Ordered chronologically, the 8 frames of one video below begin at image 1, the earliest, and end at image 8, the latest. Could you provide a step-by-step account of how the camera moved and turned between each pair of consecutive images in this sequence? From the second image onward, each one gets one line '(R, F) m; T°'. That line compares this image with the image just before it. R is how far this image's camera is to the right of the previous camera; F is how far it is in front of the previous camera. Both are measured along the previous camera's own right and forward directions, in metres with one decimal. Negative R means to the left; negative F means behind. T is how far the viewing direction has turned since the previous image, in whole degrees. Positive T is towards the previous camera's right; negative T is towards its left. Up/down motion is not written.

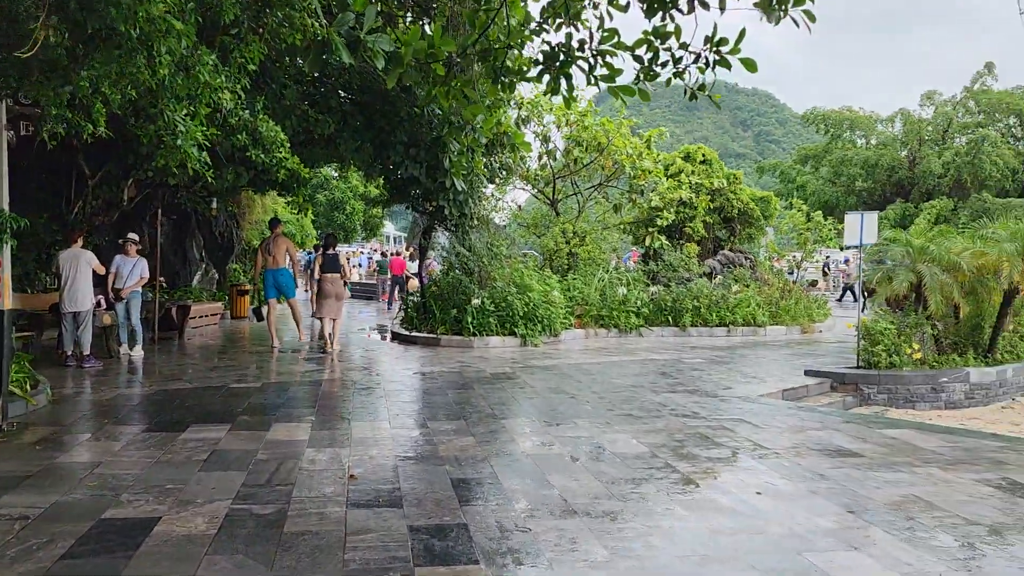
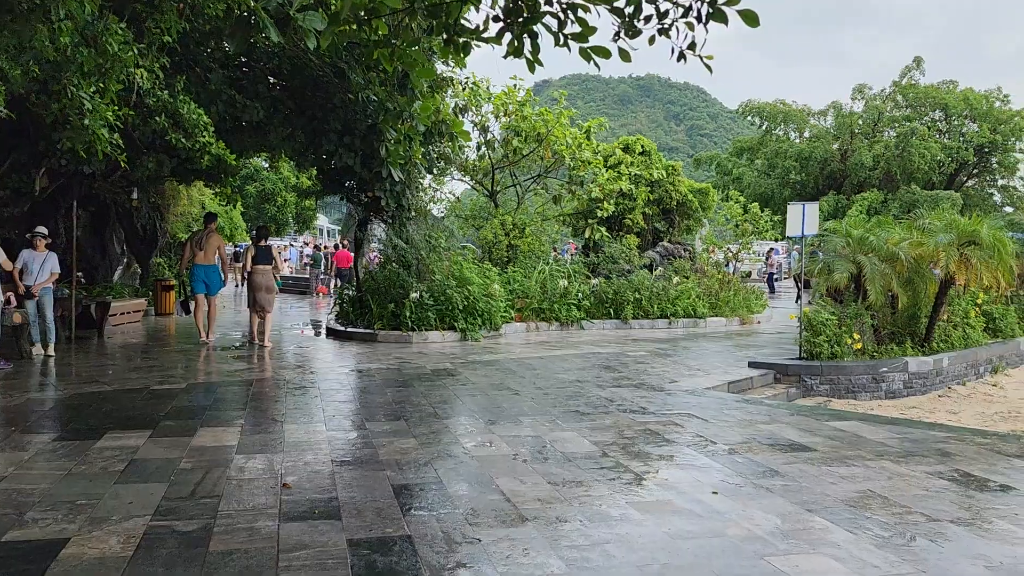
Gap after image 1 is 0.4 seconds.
(0.0, +0.3) m; +4°
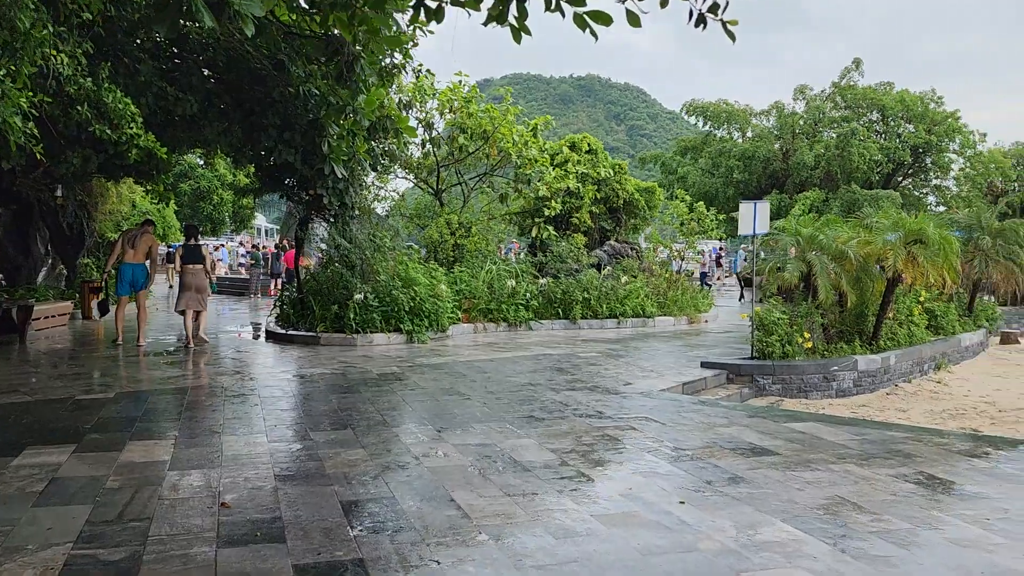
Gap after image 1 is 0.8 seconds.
(-0.1, +0.3) m; +4°
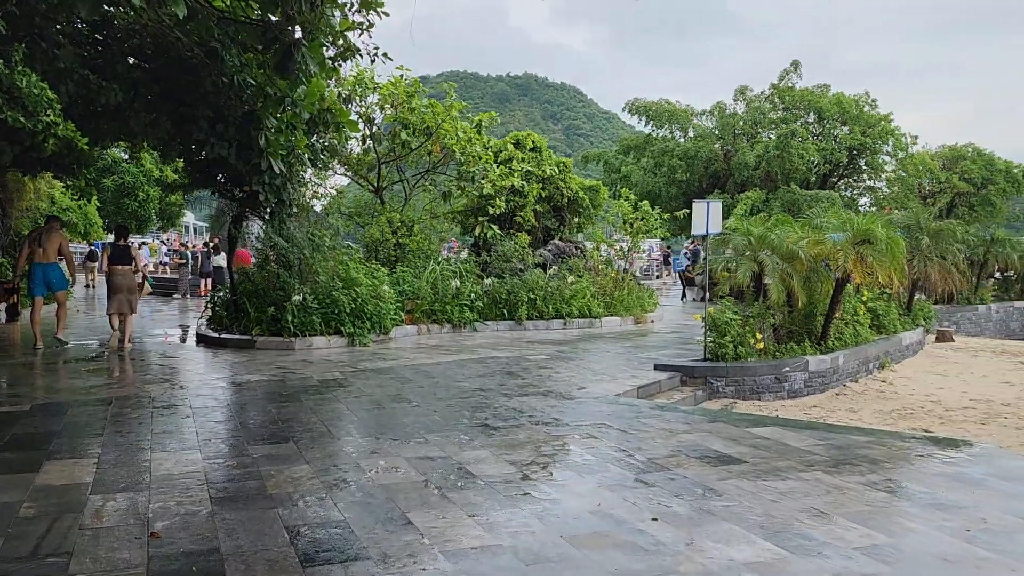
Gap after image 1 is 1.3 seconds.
(-0.1, +0.3) m; +4°
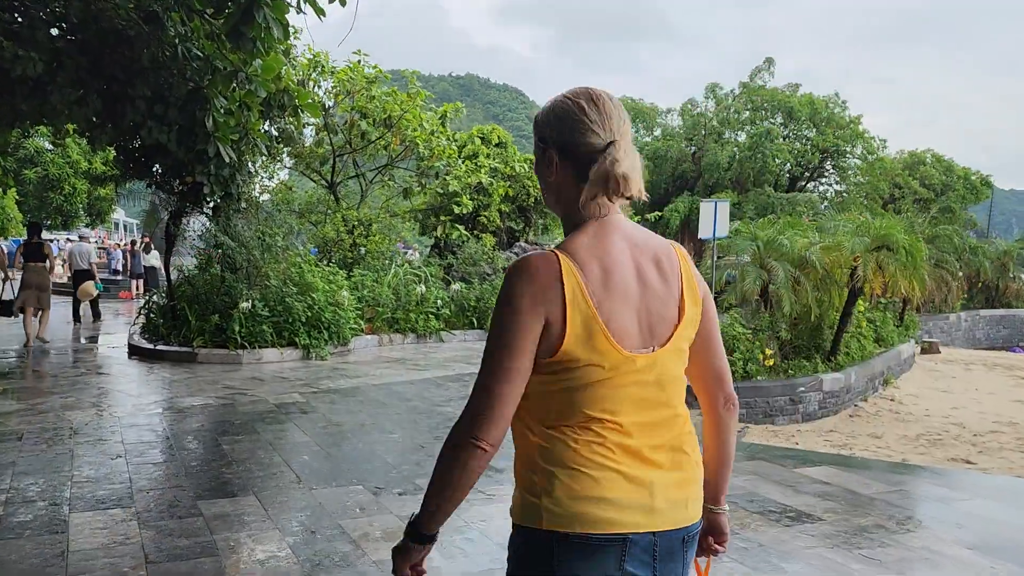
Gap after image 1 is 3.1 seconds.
(-0.4, +1.0) m; +4°
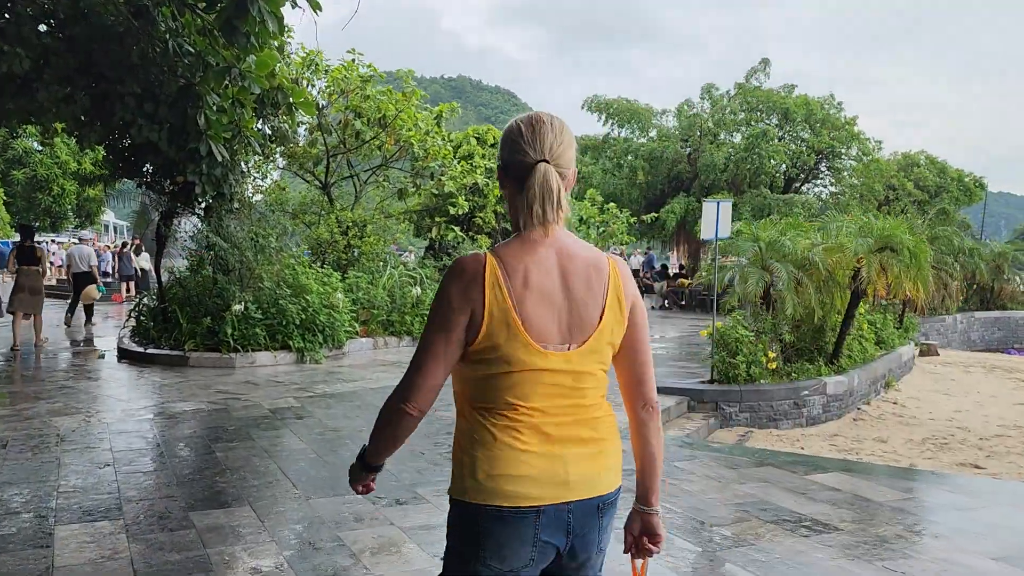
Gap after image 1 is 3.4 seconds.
(-0.1, +0.1) m; +1°
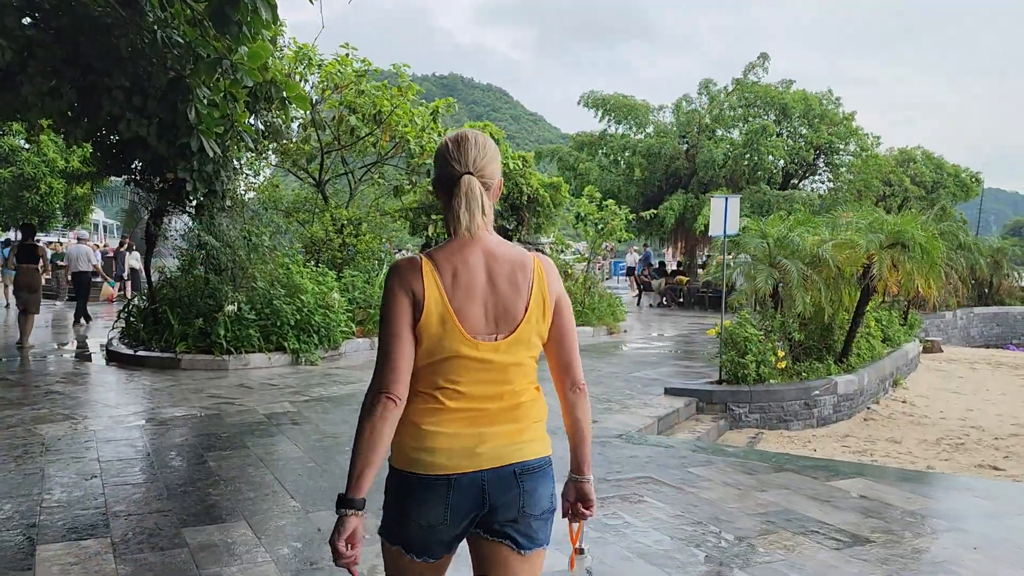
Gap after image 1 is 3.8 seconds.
(-0.1, +0.2) m; +1°
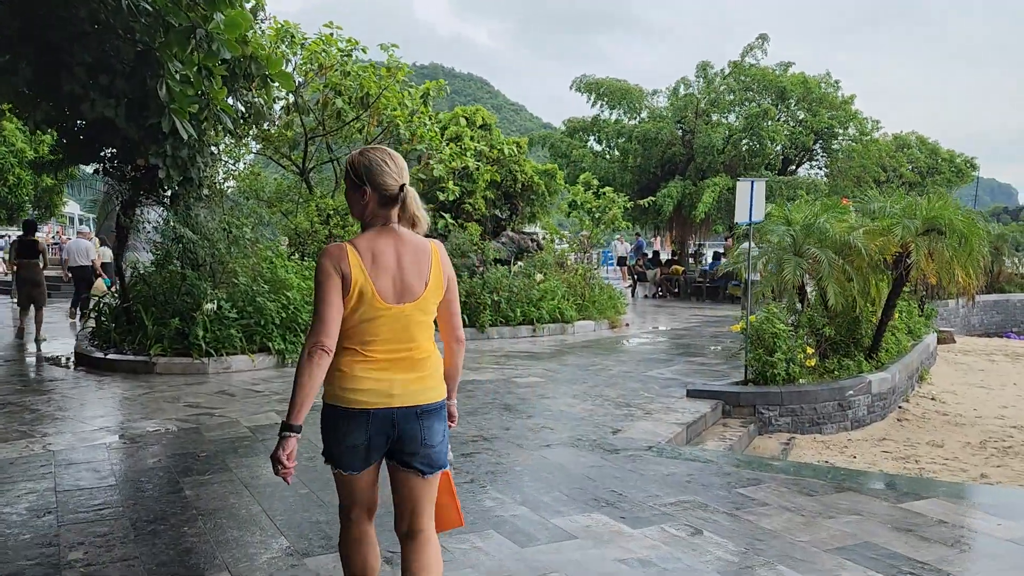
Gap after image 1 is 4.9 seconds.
(-0.2, +0.6) m; +1°
